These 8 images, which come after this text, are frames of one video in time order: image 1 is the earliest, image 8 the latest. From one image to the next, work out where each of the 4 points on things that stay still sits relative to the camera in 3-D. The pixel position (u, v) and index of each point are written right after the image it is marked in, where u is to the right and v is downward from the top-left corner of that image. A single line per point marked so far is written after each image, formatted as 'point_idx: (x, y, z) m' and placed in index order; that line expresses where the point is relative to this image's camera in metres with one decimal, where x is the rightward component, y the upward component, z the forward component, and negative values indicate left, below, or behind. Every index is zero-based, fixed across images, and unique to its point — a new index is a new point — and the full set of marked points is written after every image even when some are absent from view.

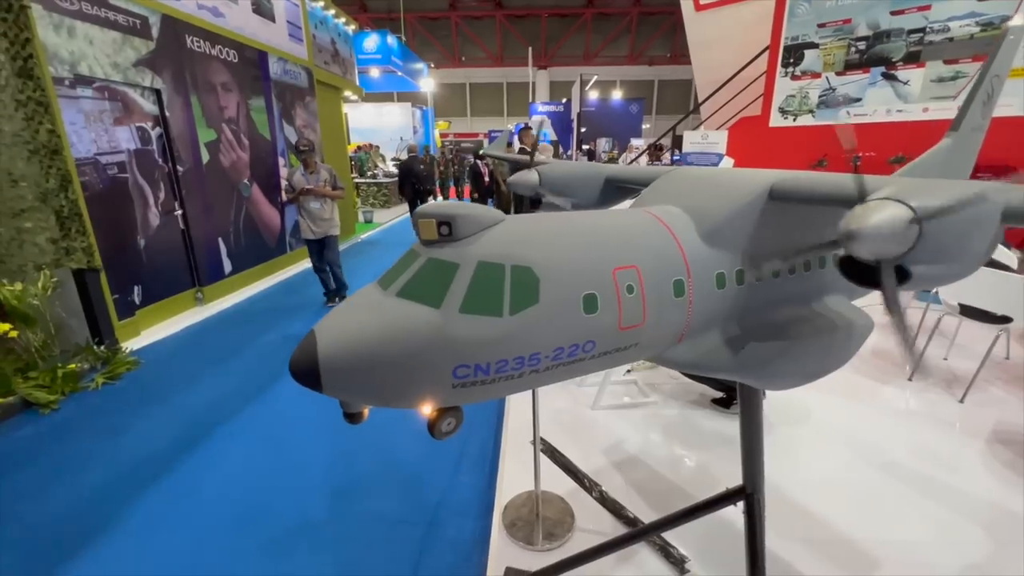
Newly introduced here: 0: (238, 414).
0: (-2.2, -1.1, +3.7) m
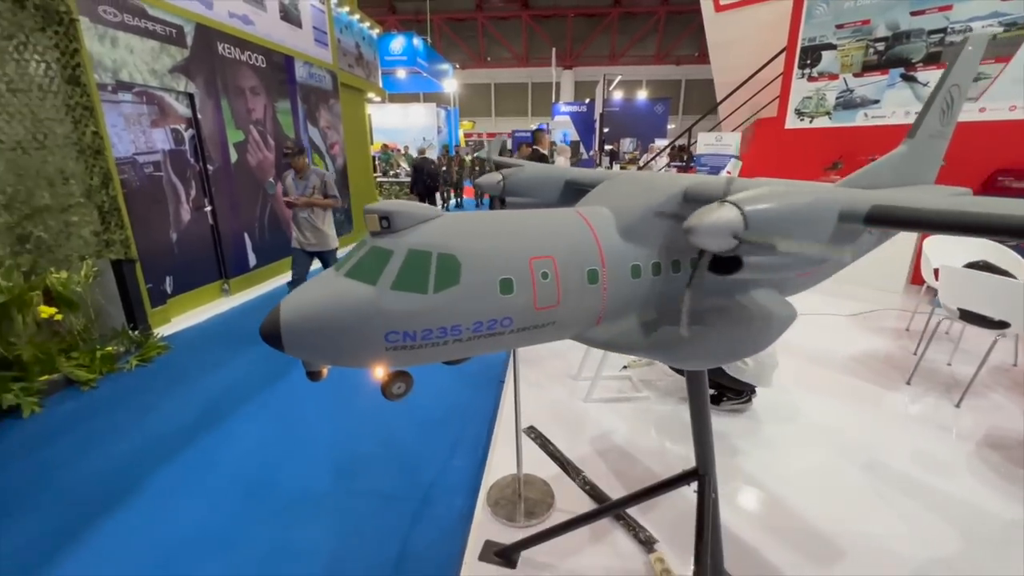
0: (-2.3, -1.0, +4.0) m
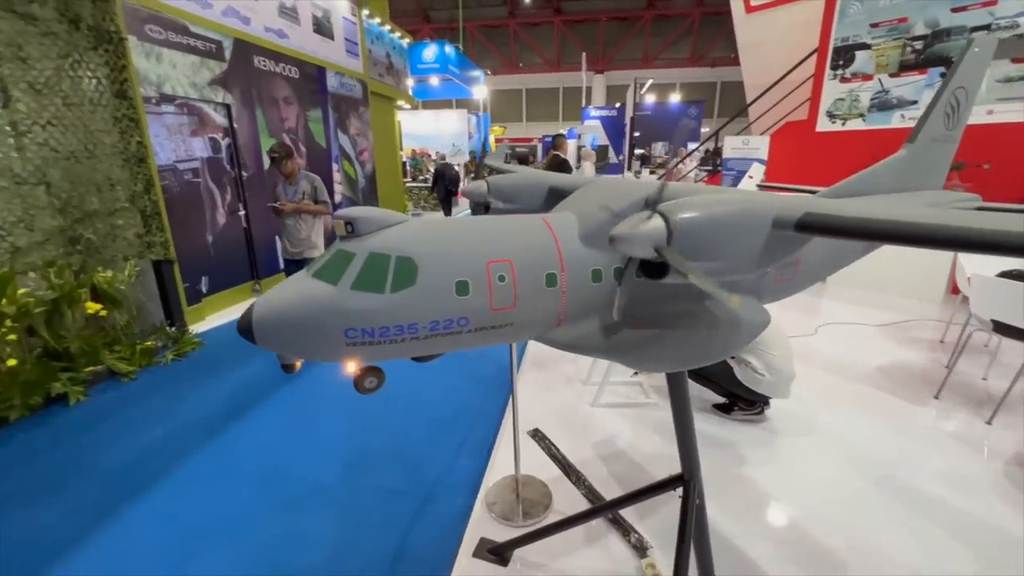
0: (-2.2, -1.0, +4.2) m
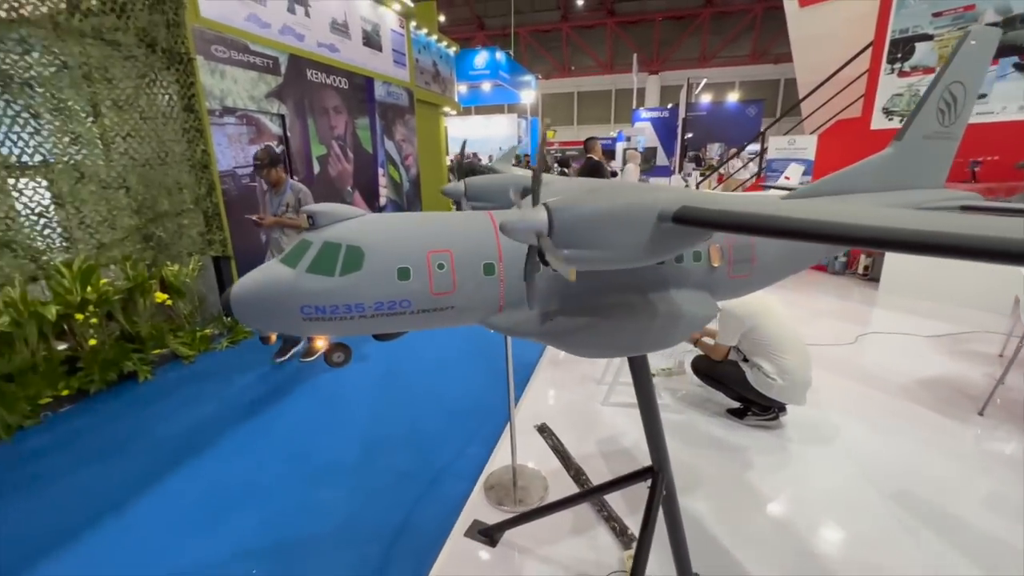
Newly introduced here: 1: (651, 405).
0: (-2.0, -0.9, +4.5) m
1: (+0.5, -0.5, +1.8) m
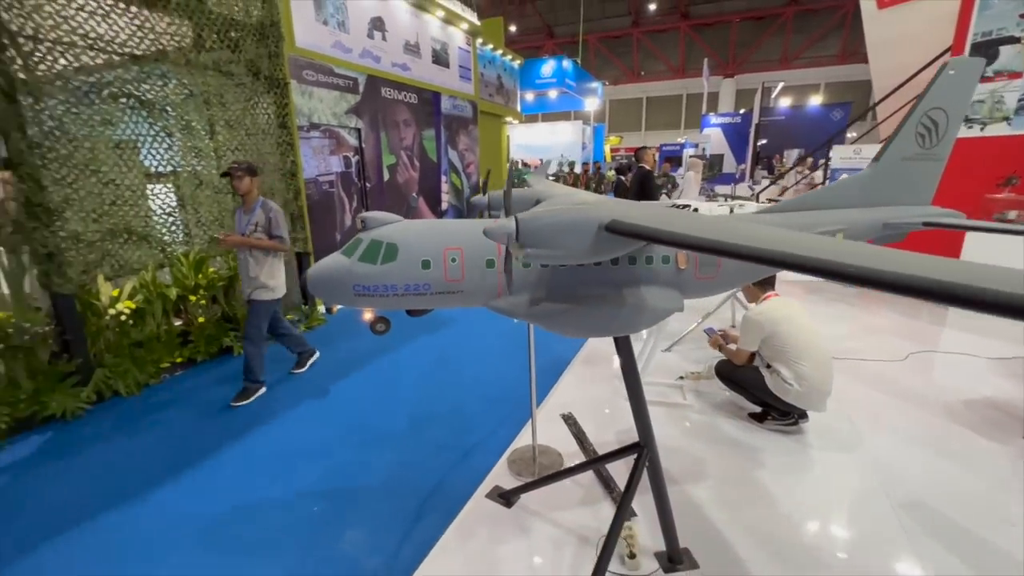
0: (-1.6, -0.9, +5.1) m
1: (+0.6, -0.5, +2.1) m
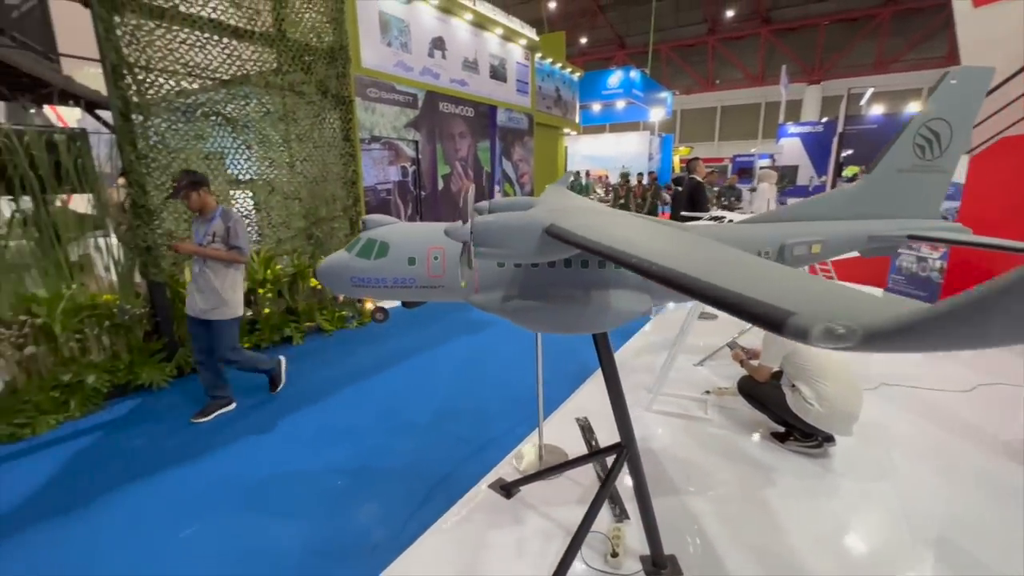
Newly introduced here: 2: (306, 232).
0: (-1.2, -0.9, +5.5) m
1: (+0.5, -0.5, +2.2) m
2: (-3.0, +0.8, +6.4) m
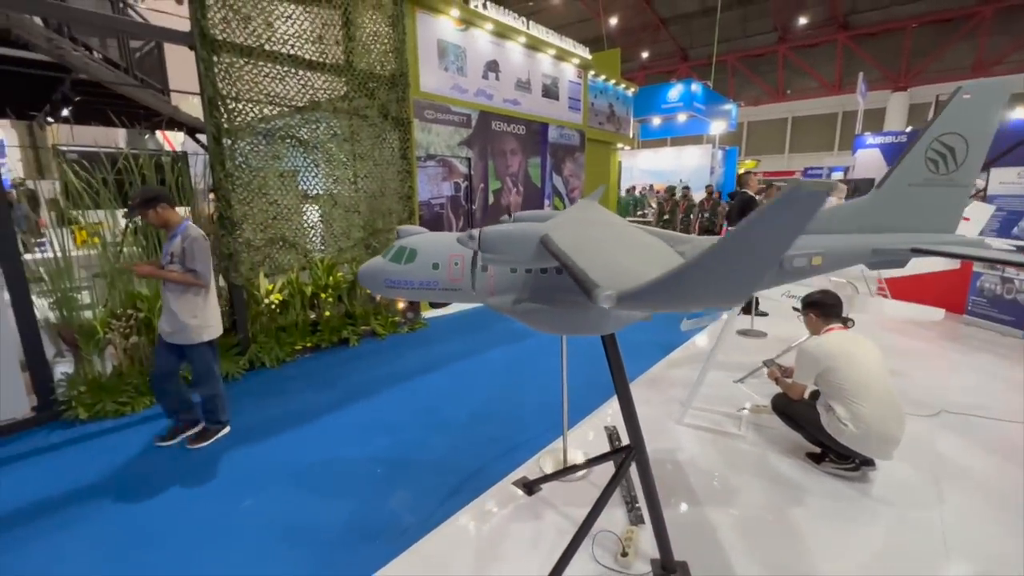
0: (-0.7, -1.0, +5.8) m
1: (+0.6, -0.5, +2.3) m
2: (-2.3, +0.7, +7.0) m
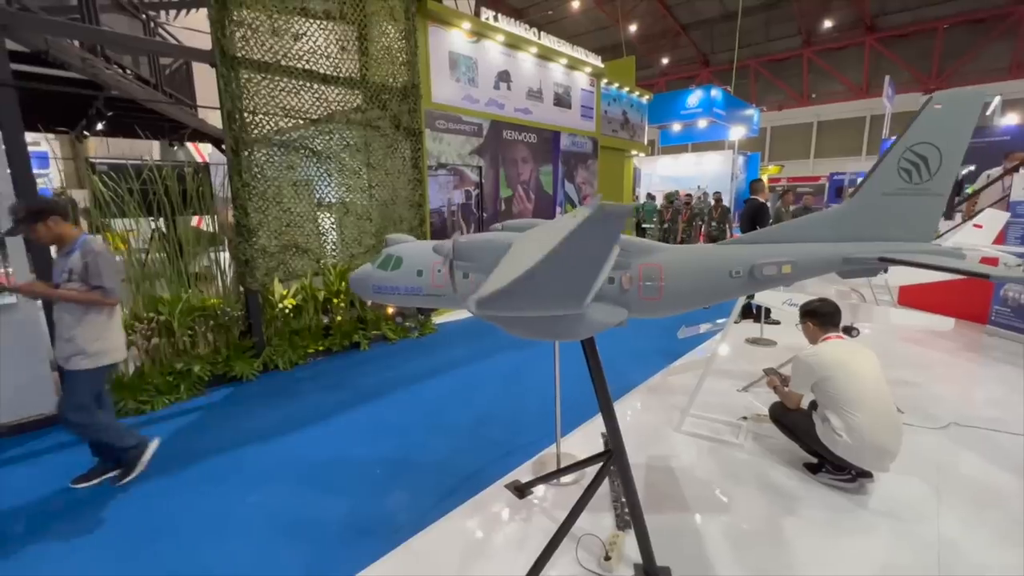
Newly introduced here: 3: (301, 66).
0: (-0.7, -1.1, +5.9) m
1: (+0.5, -0.6, +2.3) m
2: (-2.2, +0.6, +7.2) m
3: (-2.8, +2.9, +5.9) m
